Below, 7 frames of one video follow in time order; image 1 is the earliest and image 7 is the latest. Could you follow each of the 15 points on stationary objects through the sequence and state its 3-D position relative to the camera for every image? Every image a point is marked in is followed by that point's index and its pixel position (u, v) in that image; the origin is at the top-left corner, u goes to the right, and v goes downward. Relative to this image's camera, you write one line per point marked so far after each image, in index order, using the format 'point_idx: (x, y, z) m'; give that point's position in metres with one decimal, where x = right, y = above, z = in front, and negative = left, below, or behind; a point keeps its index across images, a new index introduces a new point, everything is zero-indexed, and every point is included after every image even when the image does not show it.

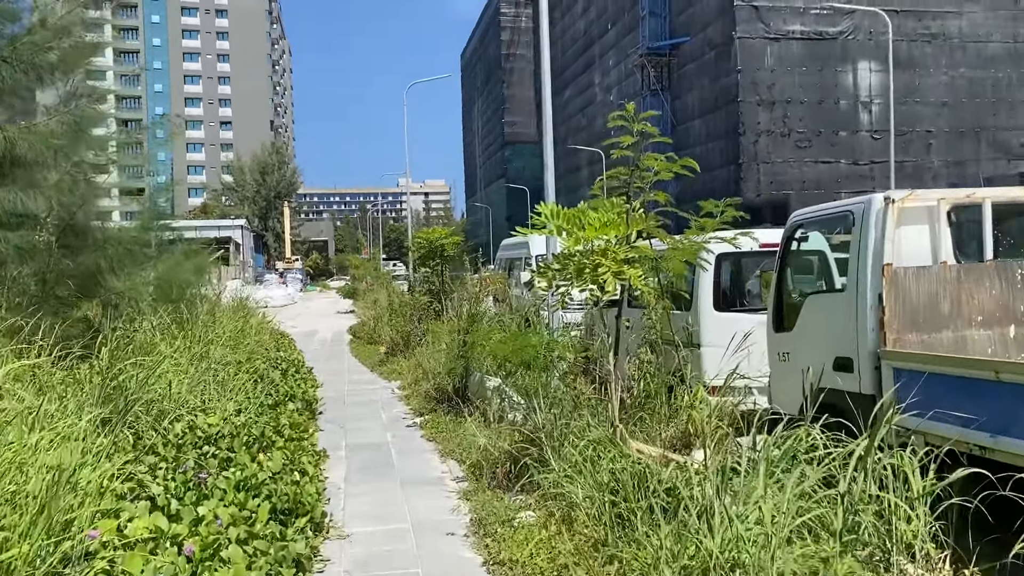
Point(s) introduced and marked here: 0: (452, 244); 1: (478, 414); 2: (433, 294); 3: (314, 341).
0: (-0.8, +0.6, +11.7) m
1: (-0.3, -1.0, +6.5) m
2: (-1.1, -0.1, +11.7) m
3: (-3.8, -1.0, +16.6) m
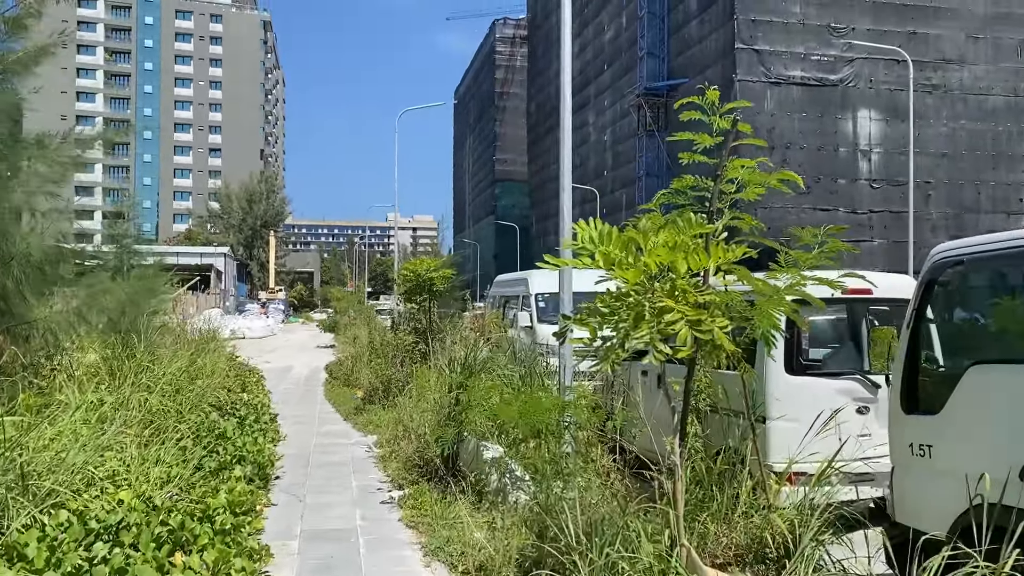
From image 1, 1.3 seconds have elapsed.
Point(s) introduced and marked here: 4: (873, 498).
0: (-0.8, +0.1, +10.4) m
1: (-0.2, -1.2, +5.2) m
2: (-1.1, -0.5, +10.4) m
3: (-3.9, -1.6, +15.1) m
4: (+1.8, -1.1, +4.4) m
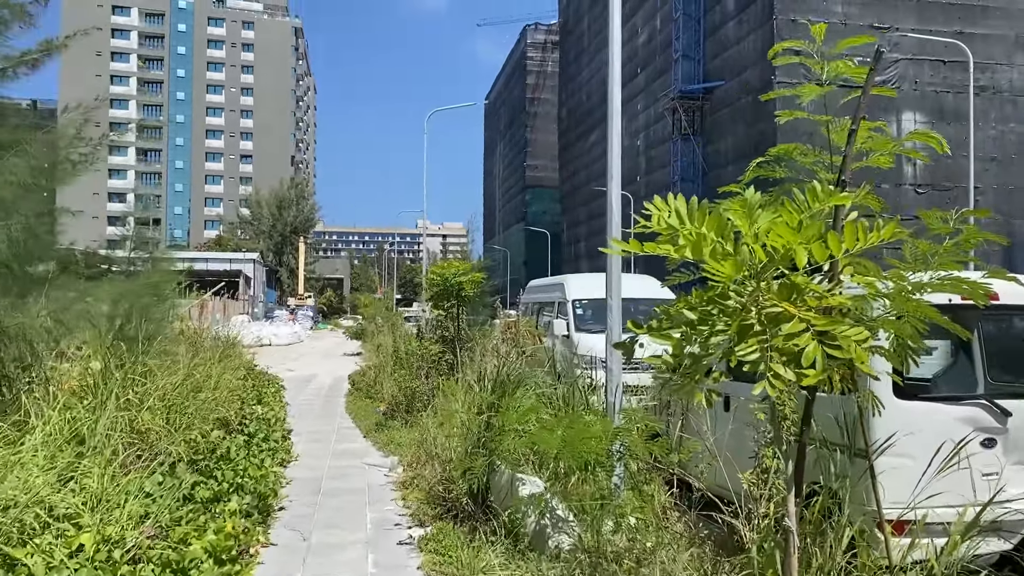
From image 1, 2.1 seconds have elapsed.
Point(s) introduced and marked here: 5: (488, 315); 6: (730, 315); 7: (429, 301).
0: (-0.4, +0.1, +9.6) m
1: (0.0, -1.3, +4.4) m
2: (-0.7, -0.6, +9.6) m
3: (-3.4, -1.7, +14.4) m
4: (+2.0, -1.1, +3.5) m
5: (-0.3, -0.3, +9.9) m
6: (+0.6, -0.1, +2.2) m
7: (-1.0, -0.2, +10.0) m
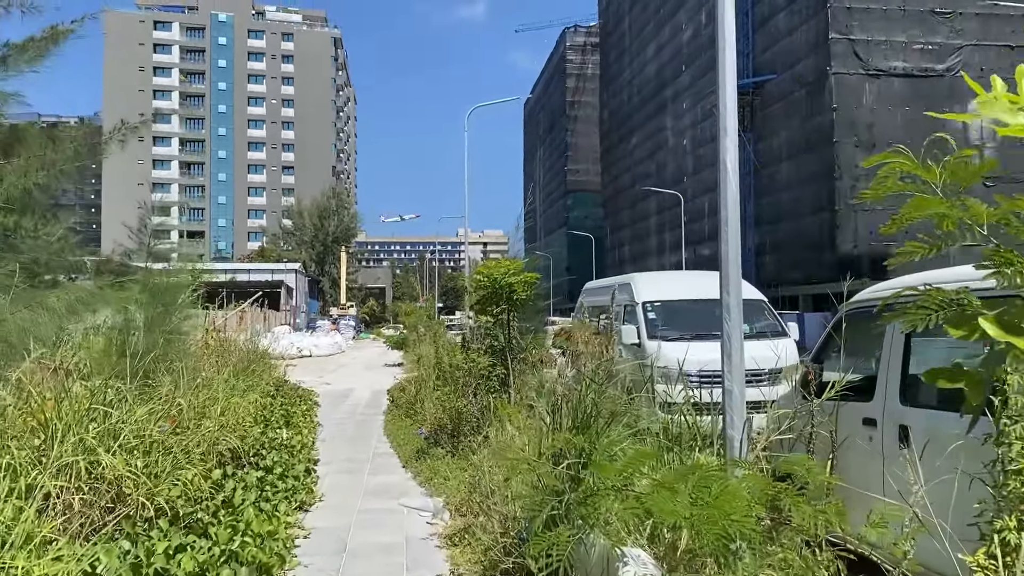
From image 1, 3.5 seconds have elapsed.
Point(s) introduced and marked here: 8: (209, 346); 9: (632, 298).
0: (+0.2, 0.0, +8.3) m
1: (+0.3, -1.2, +3.0) m
2: (-0.2, -0.6, +8.3) m
3: (-2.6, -1.8, +13.2) m
4: (+2.3, -1.0, +2.0) m
5: (+0.3, -0.3, +8.6) m
6: (+0.8, 0.0, +0.8) m
7: (-0.4, -0.2, +8.7) m
8: (-4.1, -0.8, +11.6) m
9: (+1.2, -0.1, +8.7) m
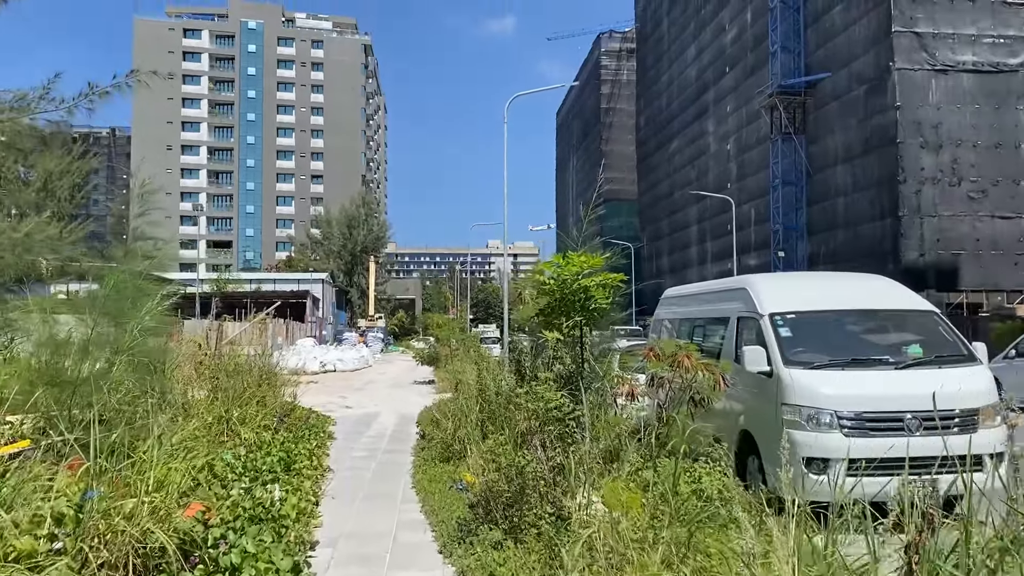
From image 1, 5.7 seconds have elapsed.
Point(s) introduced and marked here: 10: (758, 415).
0: (+0.7, 0.0, +6.1) m
1: (+0.7, -1.2, +0.8) m
2: (+0.4, -0.7, +6.1) m
3: (-1.9, -1.9, +11.1) m
4: (+2.6, -1.0, -0.3) m
5: (+0.9, -0.4, +6.4) m
6: (+1.1, 0.0, -1.4) m
7: (+0.2, -0.2, +6.5) m
8: (-3.4, -0.9, +9.5) m
9: (+1.8, -0.1, +6.5) m
10: (+1.7, -0.9, +5.9) m
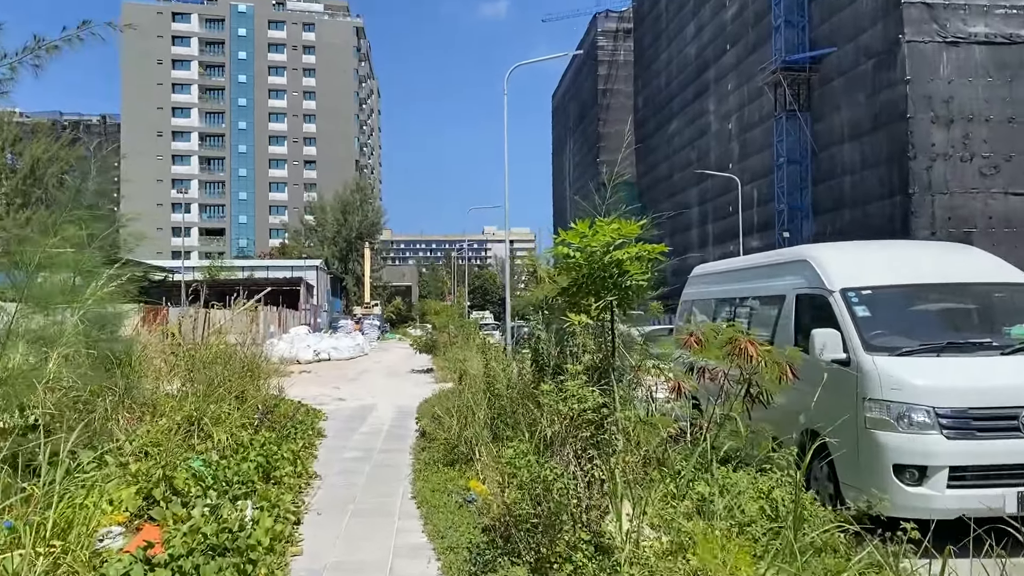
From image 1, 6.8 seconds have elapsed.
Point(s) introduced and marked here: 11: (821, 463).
0: (+0.8, +0.2, +5.0) m
1: (+0.8, -1.1, -0.2) m
2: (+0.5, -0.5, +5.1) m
3: (-1.8, -1.7, +10.1) m
4: (+2.8, -0.9, -1.3) m
5: (+1.0, -0.2, +5.3) m
6: (+1.2, +0.1, -2.4) m
7: (+0.3, -0.1, +5.5) m
8: (-3.3, -0.7, +8.5) m
9: (+1.9, 0.0, +5.5) m
10: (+1.8, -0.7, +4.9) m
11: (+1.8, -1.0, +5.0) m
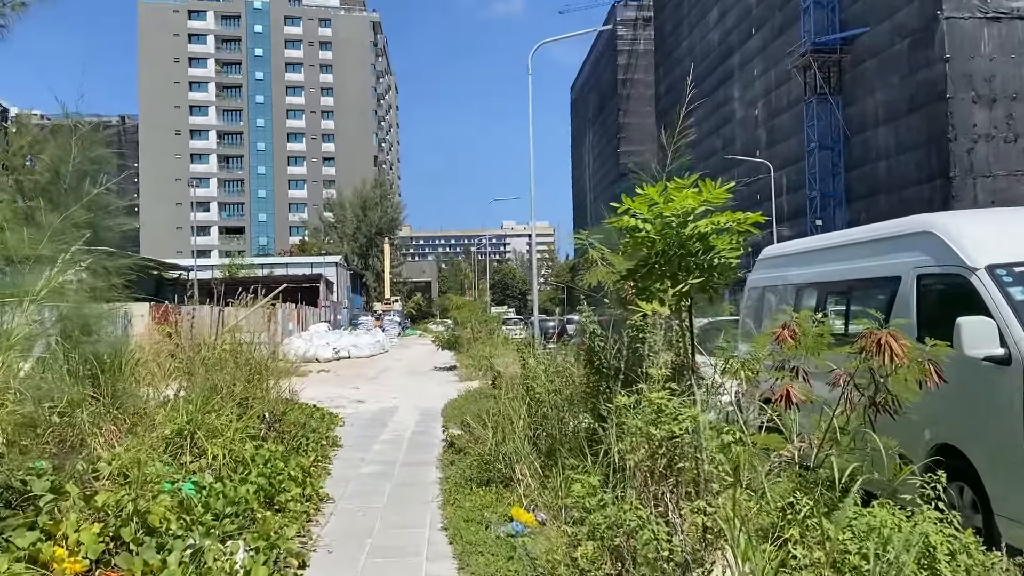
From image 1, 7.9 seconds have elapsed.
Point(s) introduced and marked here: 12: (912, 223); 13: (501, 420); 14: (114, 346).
0: (+1.0, +0.3, +4.0) m
1: (+1.0, -1.1, -1.3) m
2: (+0.7, -0.4, +4.0) m
3: (-1.4, -1.6, +9.1) m
4: (+2.9, -0.8, -2.4) m
5: (+1.2, -0.1, +4.3) m
6: (+1.3, +0.1, -3.5) m
7: (+0.5, 0.0, +4.5) m
8: (-3.0, -0.7, +7.5) m
9: (+2.1, +0.1, +4.4) m
10: (+2.1, -0.6, +3.8) m
11: (+2.1, -0.9, +3.9) m
12: (+2.2, +0.4, +4.7) m
13: (-0.1, -0.9, +6.1) m
14: (-2.8, -0.4, +6.1) m
